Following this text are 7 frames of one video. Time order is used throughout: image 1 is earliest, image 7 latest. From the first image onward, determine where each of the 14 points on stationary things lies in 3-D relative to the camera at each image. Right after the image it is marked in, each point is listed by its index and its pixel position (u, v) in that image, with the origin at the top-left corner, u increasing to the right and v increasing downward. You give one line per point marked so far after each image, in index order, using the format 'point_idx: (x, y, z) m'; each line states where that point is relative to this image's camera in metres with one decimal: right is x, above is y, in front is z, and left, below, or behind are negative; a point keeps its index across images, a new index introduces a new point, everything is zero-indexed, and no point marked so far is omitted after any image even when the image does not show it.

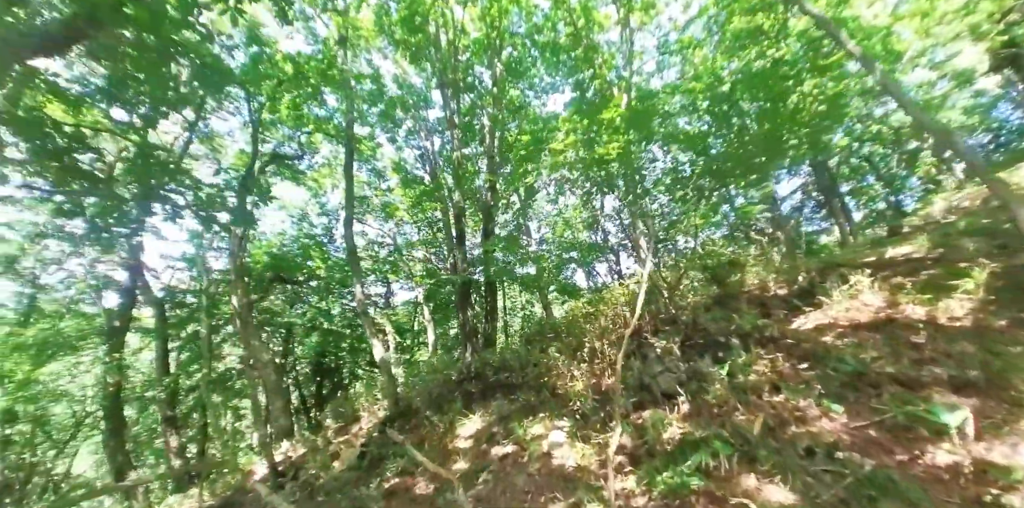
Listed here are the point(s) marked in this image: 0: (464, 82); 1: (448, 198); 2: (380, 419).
0: (-1.5, +5.4, +13.0) m
1: (-1.8, +1.7, +12.3) m
2: (-2.9, -3.7, +9.0) m
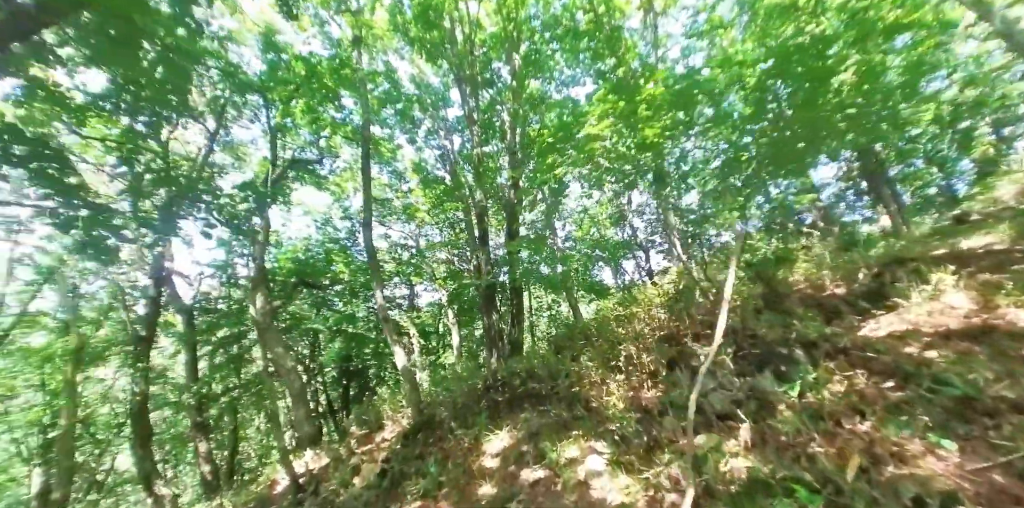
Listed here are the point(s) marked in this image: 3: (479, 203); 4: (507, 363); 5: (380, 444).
0: (-0.9, +5.3, +12.6) m
1: (-1.2, +1.6, +11.9) m
2: (-2.2, -3.8, +8.7) m
3: (-0.9, +1.4, +11.9) m
4: (0.0, -2.5, +9.1) m
5: (-2.8, -4.1, +8.8) m
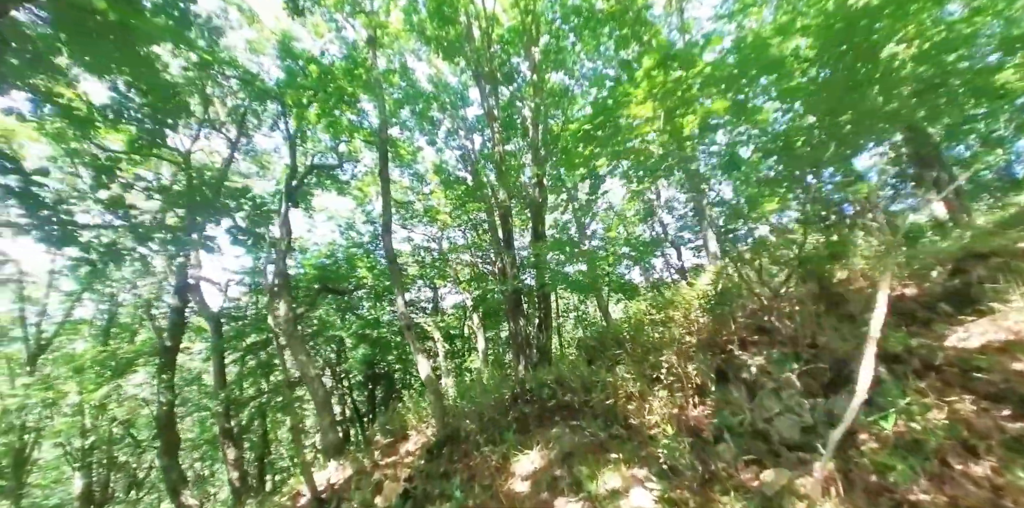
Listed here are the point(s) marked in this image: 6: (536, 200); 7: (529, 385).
0: (-0.3, +5.3, +12.2) m
1: (-0.5, +1.6, +11.5) m
2: (-1.7, -3.8, +8.3) m
3: (-0.3, +1.4, +11.5) m
4: (+0.6, -2.5, +8.7) m
5: (-2.2, -4.2, +8.5) m
6: (+0.7, +1.4, +10.9) m
7: (+0.4, -2.7, +8.5) m
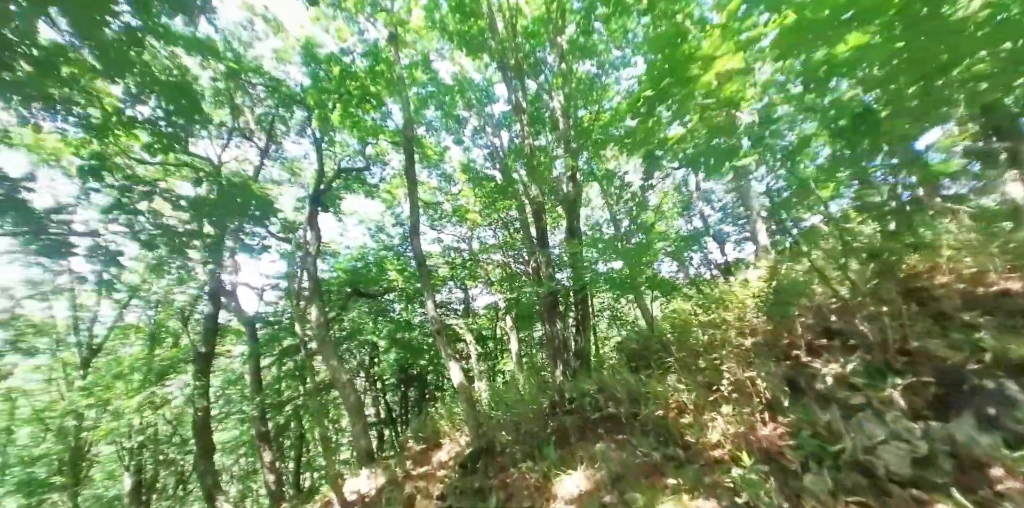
0: (+0.5, +5.3, +11.7) m
1: (+0.3, +1.6, +11.1) m
2: (-0.9, -3.9, +8.0) m
3: (+0.5, +1.4, +11.0) m
4: (+1.3, -2.5, +8.1) m
5: (-1.4, -4.2, +8.2) m
6: (+1.5, +1.5, +10.3) m
7: (+1.1, -2.6, +8.0) m
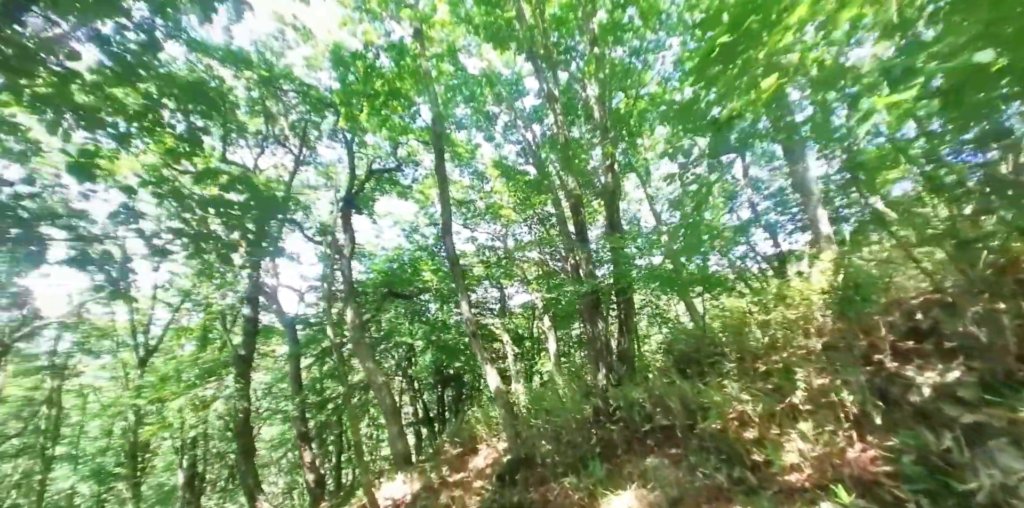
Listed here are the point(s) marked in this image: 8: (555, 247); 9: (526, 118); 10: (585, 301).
0: (+1.3, +5.4, +11.2) m
1: (+1.1, +1.7, +10.6) m
2: (-0.2, -3.8, +7.6) m
3: (+1.4, +1.5, +10.5) m
4: (+2.0, -2.4, +7.6) m
5: (-0.7, -4.2, +7.9) m
6: (+2.3, +1.6, +9.8) m
7: (+1.8, -2.6, +7.5) m
8: (+1.1, +0.2, +11.3) m
9: (+0.4, +4.1, +12.5) m
10: (+1.5, -1.0, +9.1) m
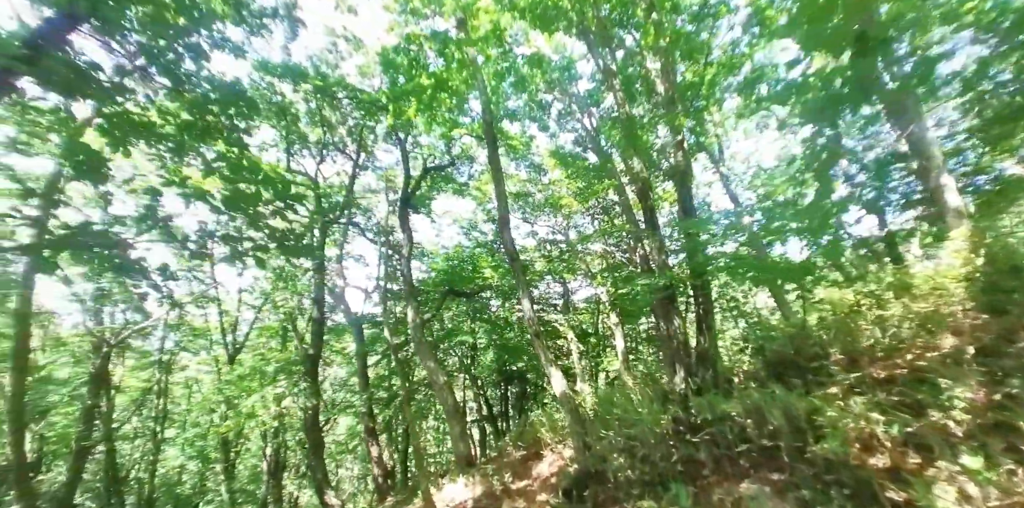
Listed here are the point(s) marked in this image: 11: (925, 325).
0: (+2.6, +5.6, +10.3) m
1: (+2.5, +1.9, +9.8) m
2: (+1.0, -3.7, +7.1) m
3: (+2.7, +1.7, +9.7) m
4: (+3.1, -2.2, +6.8) m
5: (+0.5, -4.1, +7.4) m
6: (+3.5, +1.8, +8.8) m
7: (+2.8, -2.4, +6.7) m
8: (+2.6, +0.4, +10.5) m
9: (+1.9, +4.3, +11.8) m
10: (+2.7, -0.8, +8.3) m
11: (+5.0, -0.8, +5.5) m
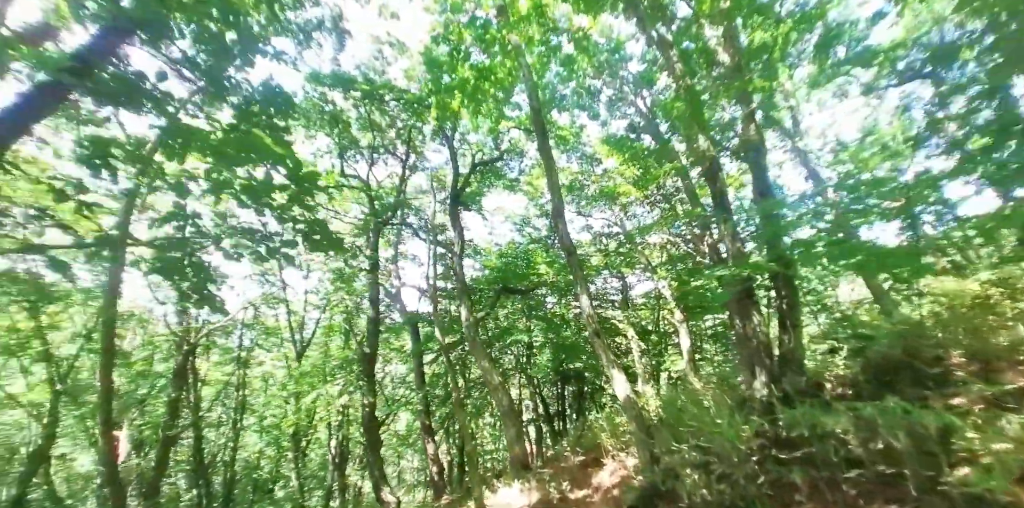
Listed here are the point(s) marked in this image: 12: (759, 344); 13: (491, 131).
0: (+3.6, +5.8, +9.5) m
1: (+3.6, +2.1, +9.0) m
2: (+1.9, -3.6, +6.6) m
3: (+3.8, +1.9, +8.9) m
4: (+3.9, -2.0, +6.0) m
5: (+1.5, -4.0, +7.0) m
6: (+4.5, +2.0, +7.9) m
7: (+3.7, -2.2, +5.9) m
8: (+3.9, +0.6, +9.7) m
9: (+3.2, +4.5, +11.0) m
10: (+3.7, -0.6, +7.5) m
11: (+5.6, -0.6, +4.4) m
12: (+4.0, -1.5, +7.1) m
13: (-0.7, +3.6, +11.7) m
